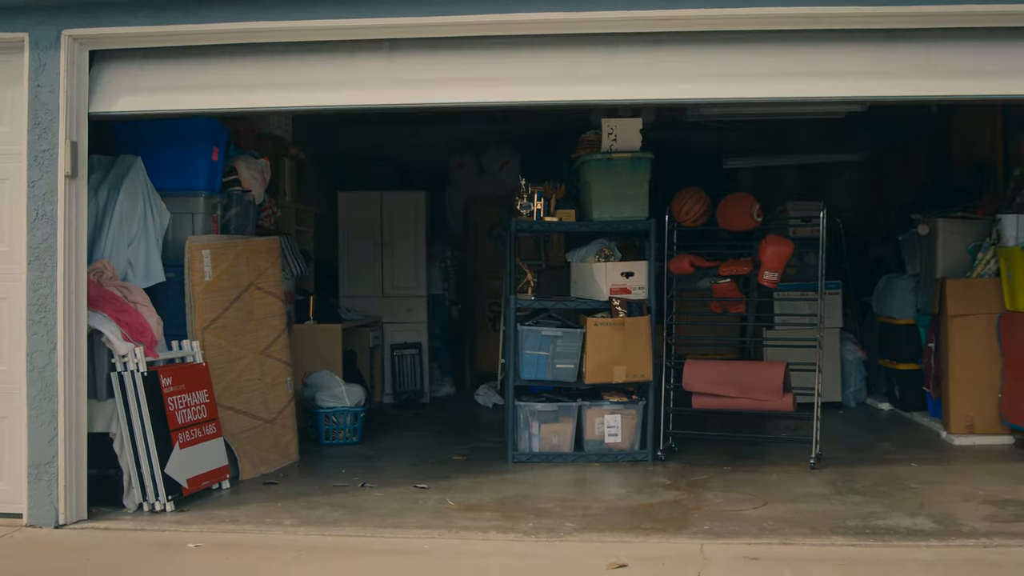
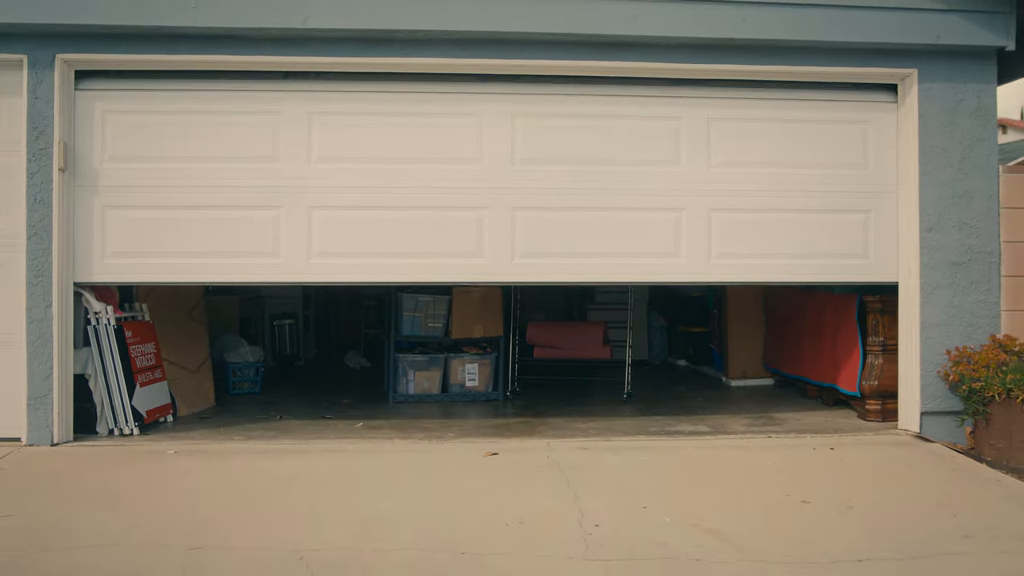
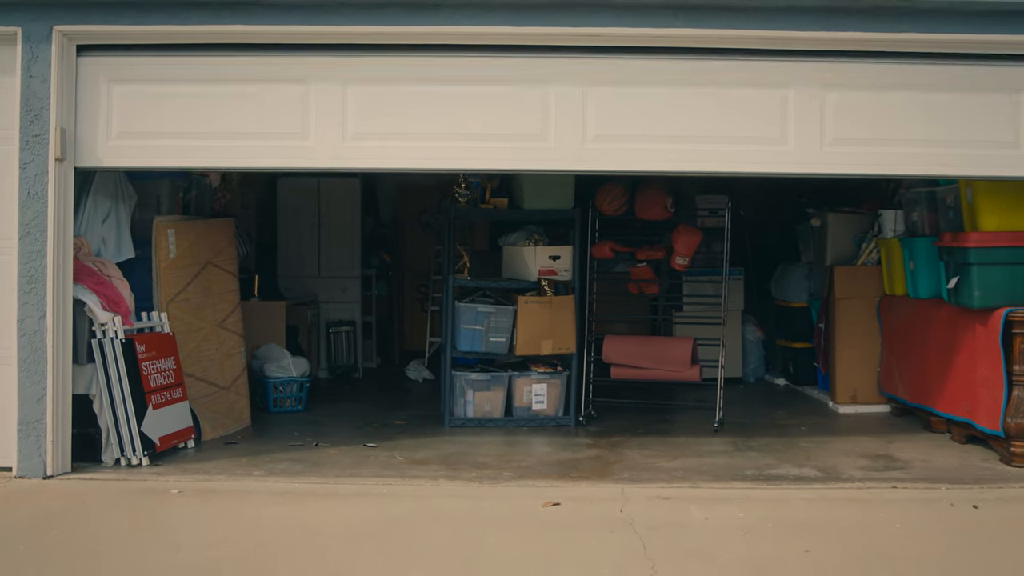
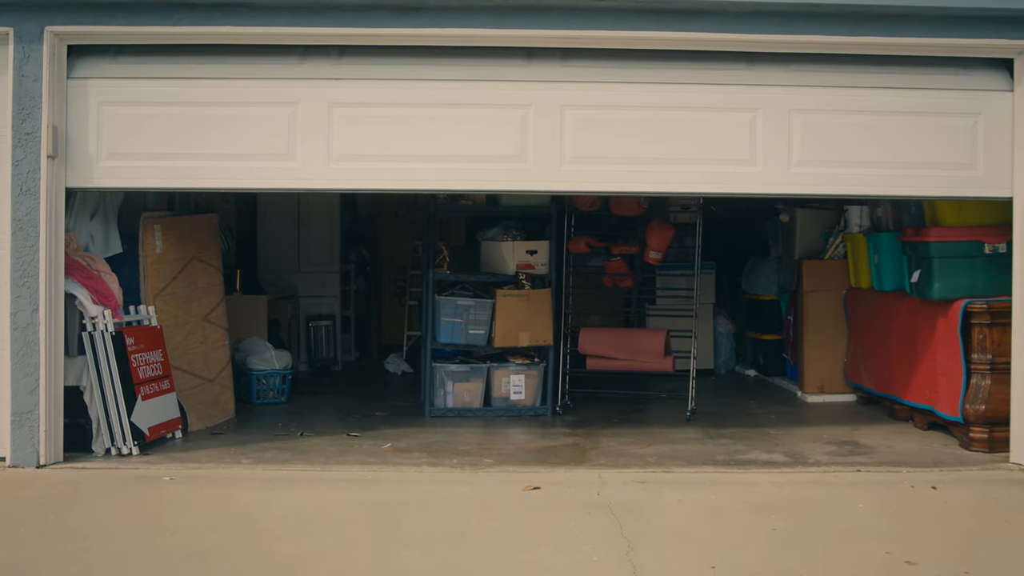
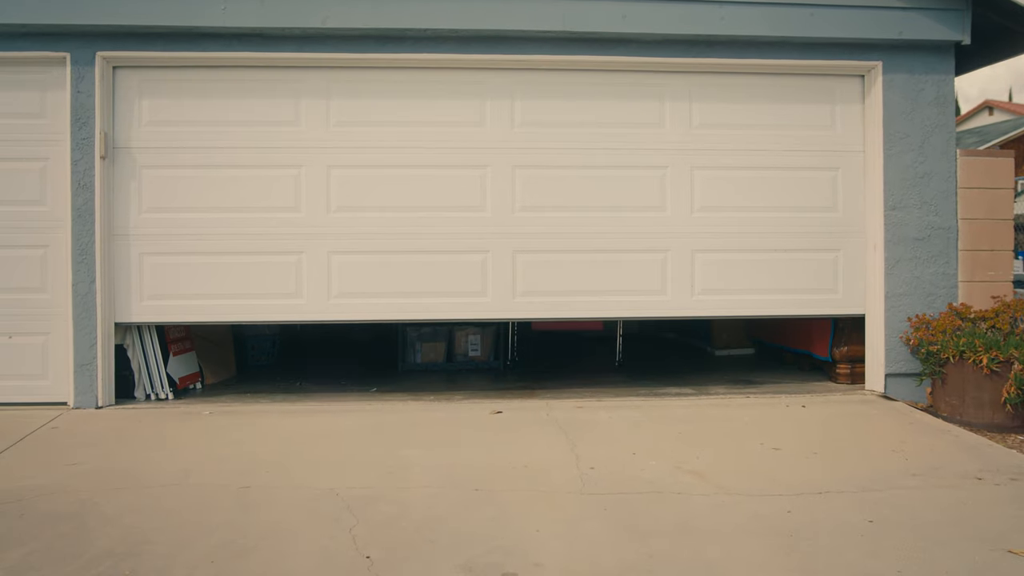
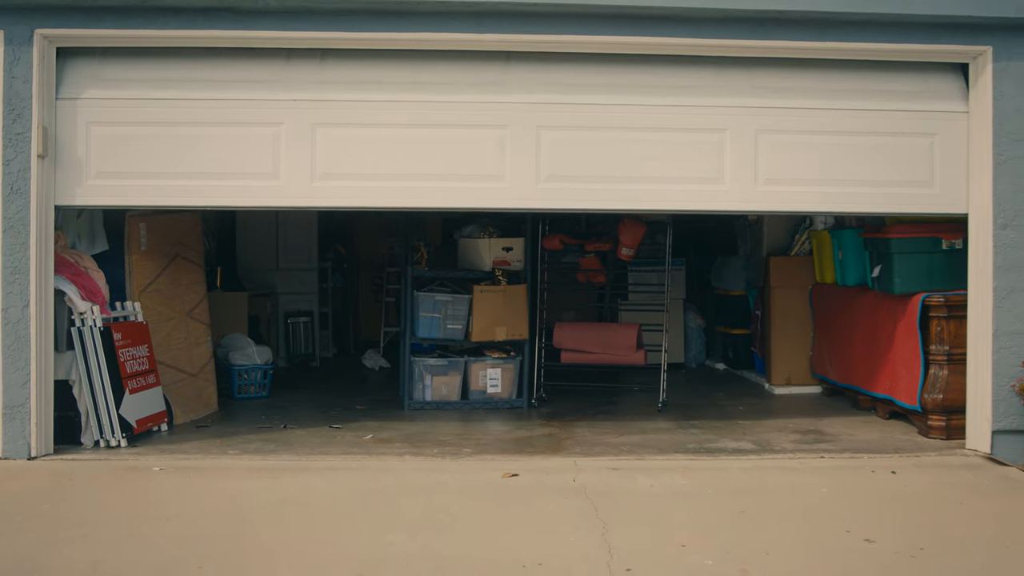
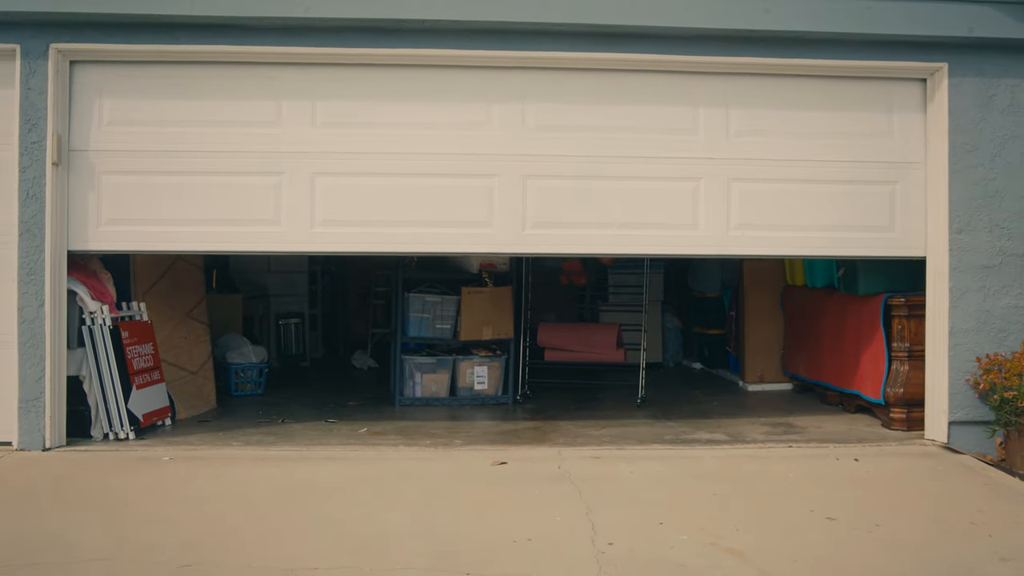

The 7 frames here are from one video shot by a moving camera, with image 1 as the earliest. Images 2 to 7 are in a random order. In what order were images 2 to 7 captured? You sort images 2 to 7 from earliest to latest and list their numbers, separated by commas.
3, 4, 6, 7, 2, 5
